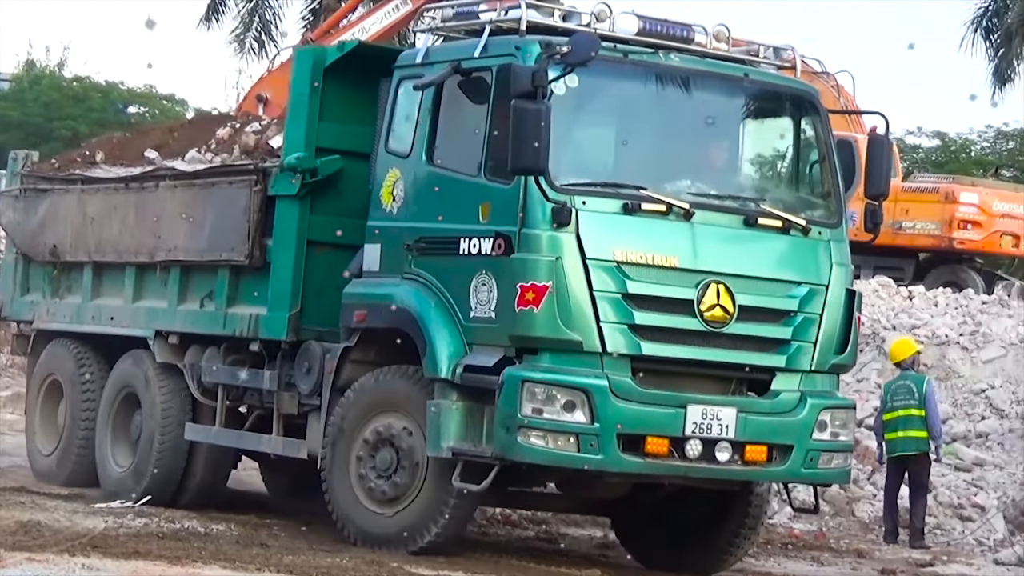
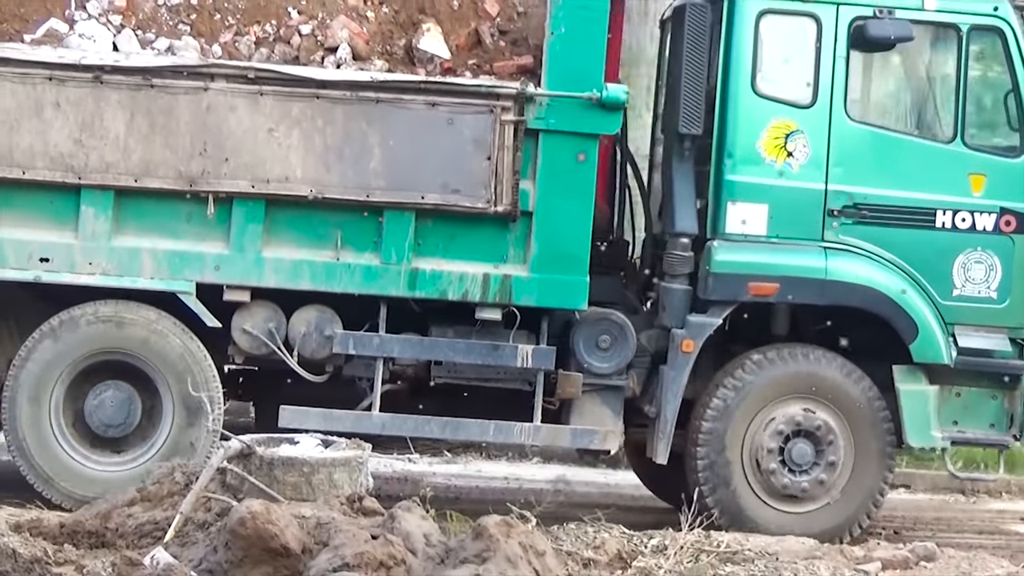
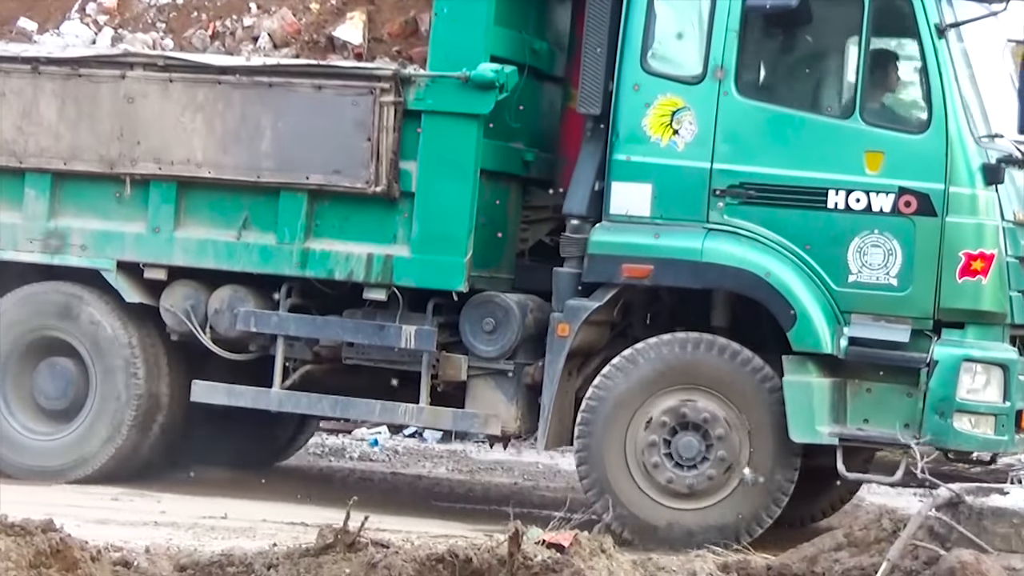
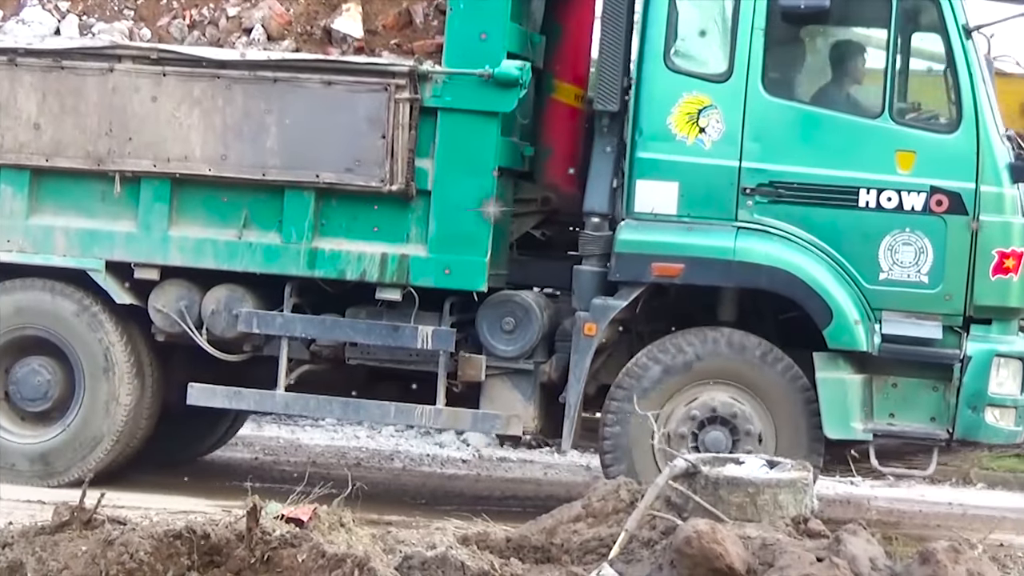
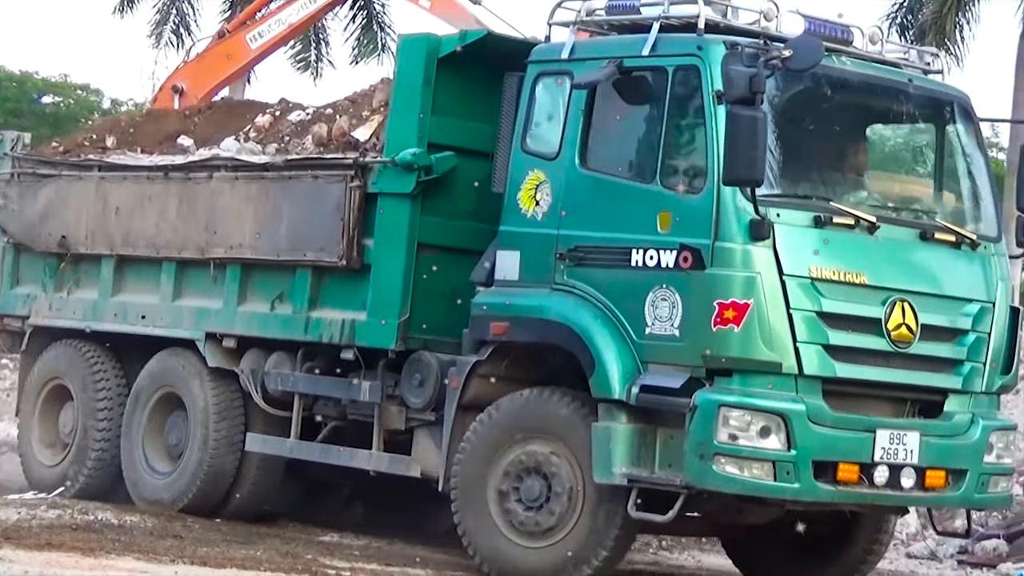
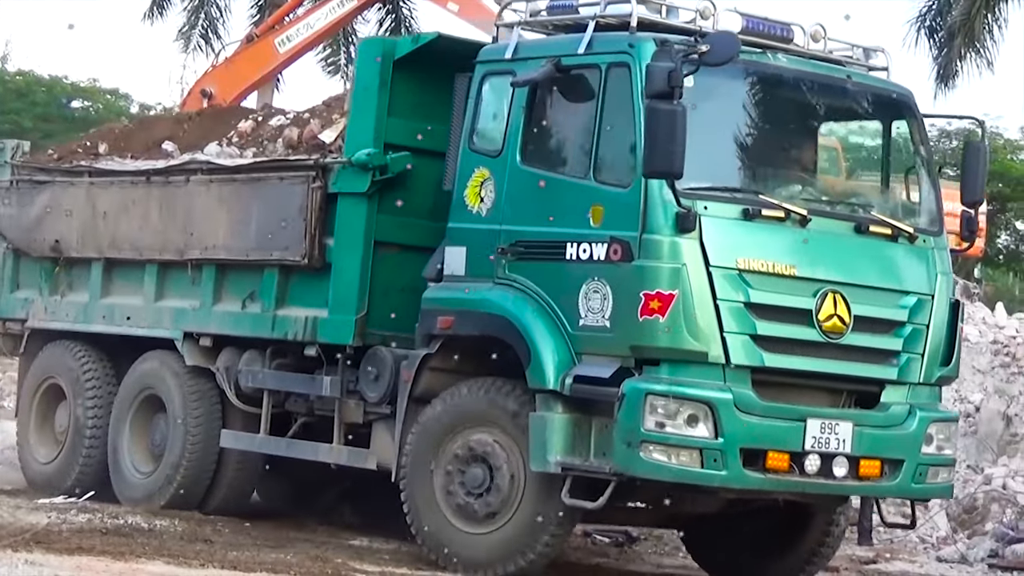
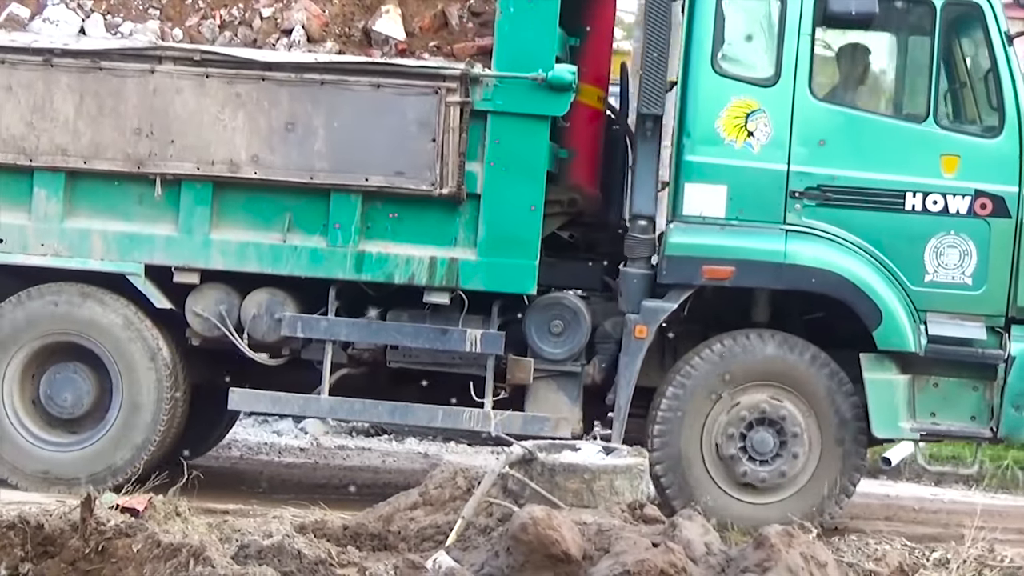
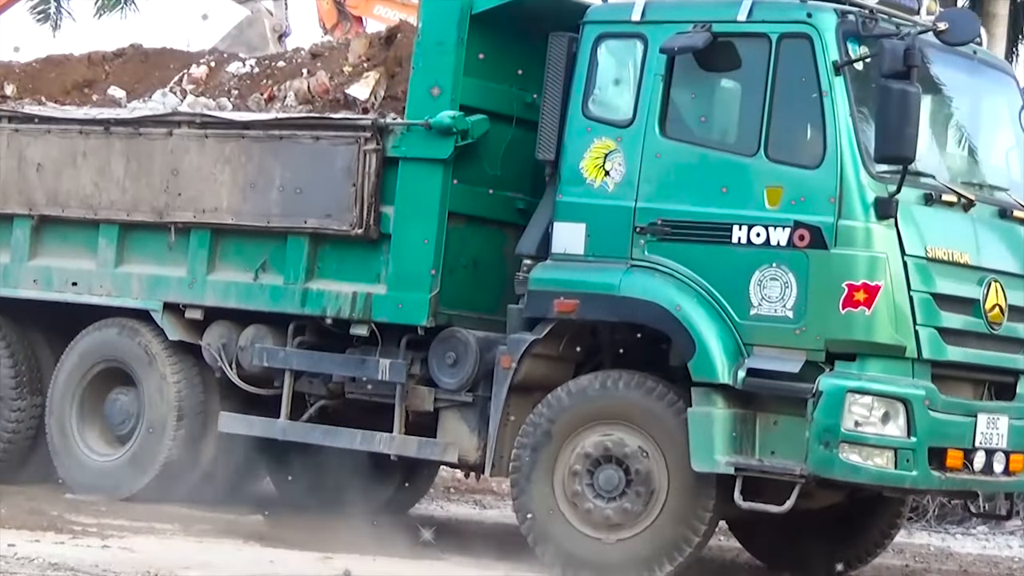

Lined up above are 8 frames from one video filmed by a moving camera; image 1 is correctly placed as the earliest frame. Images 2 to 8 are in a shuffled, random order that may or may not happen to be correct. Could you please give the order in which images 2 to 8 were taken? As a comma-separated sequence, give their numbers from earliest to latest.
6, 5, 8, 3, 4, 7, 2
